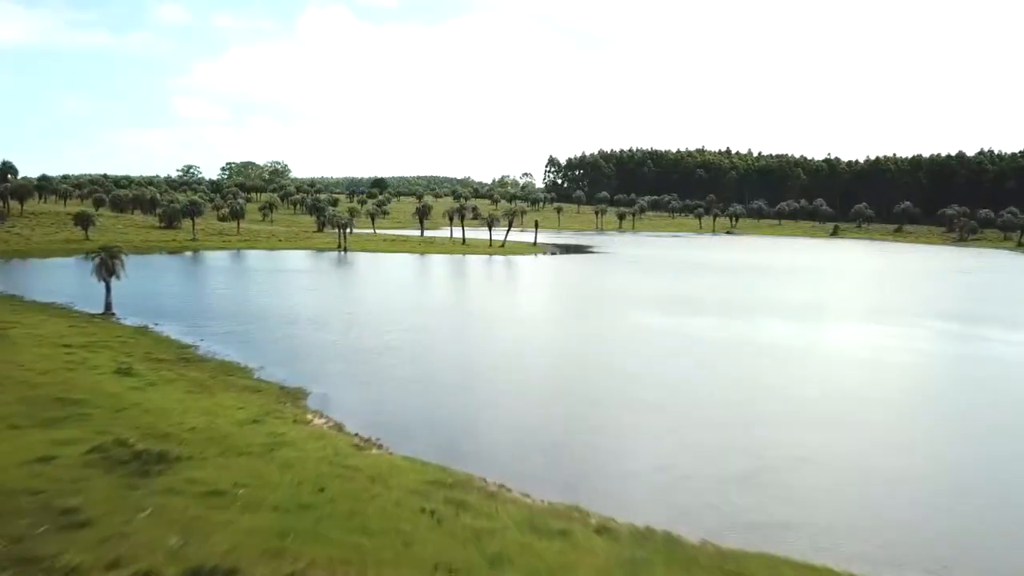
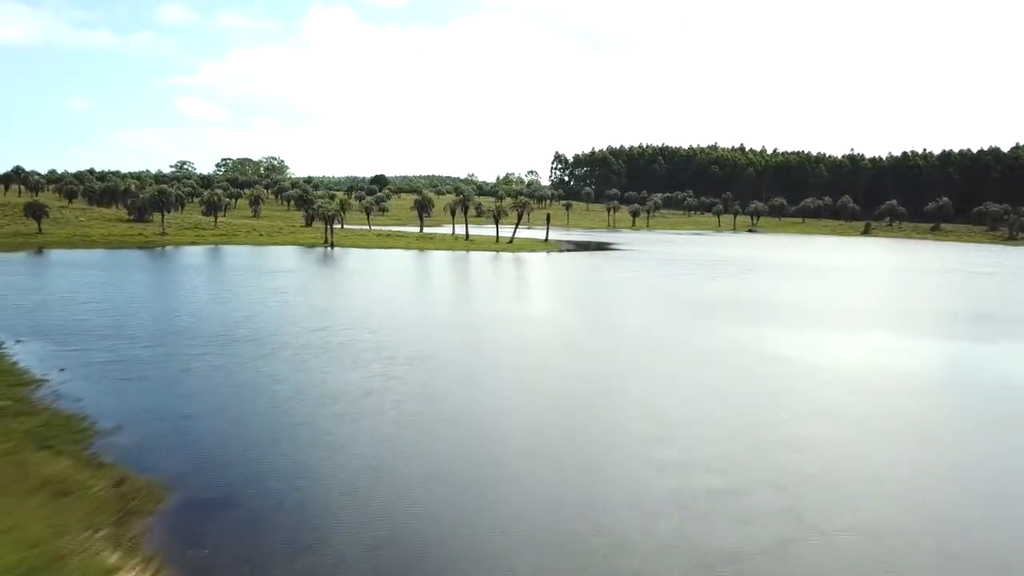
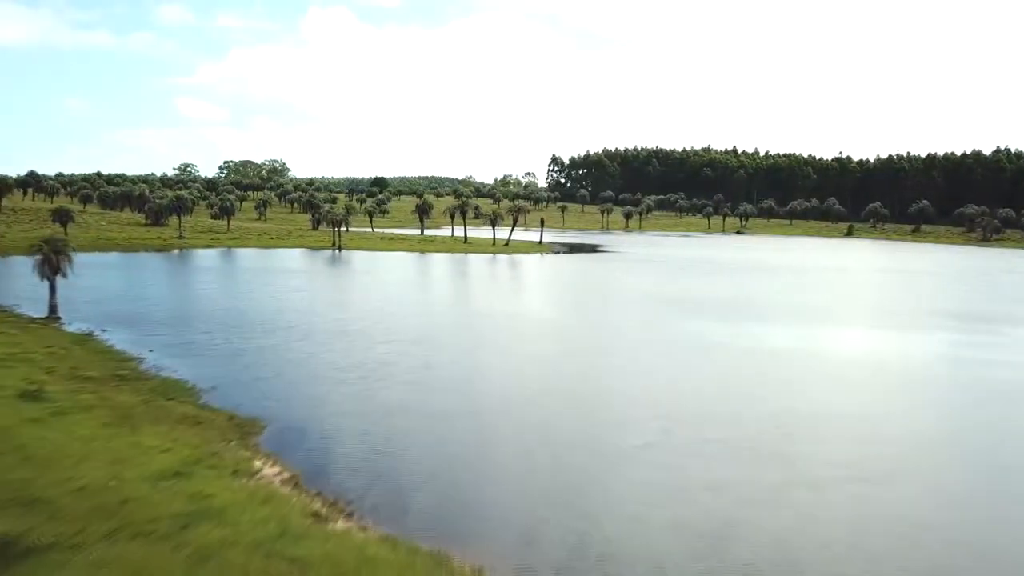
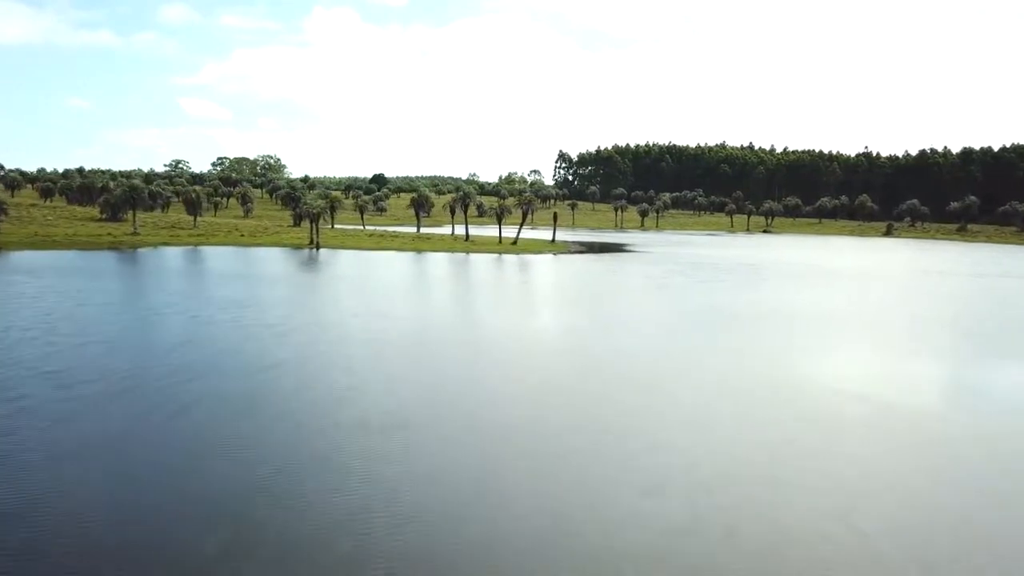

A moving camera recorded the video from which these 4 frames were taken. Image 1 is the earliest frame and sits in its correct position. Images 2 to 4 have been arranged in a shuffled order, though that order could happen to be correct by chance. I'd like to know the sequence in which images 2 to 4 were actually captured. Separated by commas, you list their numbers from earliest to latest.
3, 2, 4
